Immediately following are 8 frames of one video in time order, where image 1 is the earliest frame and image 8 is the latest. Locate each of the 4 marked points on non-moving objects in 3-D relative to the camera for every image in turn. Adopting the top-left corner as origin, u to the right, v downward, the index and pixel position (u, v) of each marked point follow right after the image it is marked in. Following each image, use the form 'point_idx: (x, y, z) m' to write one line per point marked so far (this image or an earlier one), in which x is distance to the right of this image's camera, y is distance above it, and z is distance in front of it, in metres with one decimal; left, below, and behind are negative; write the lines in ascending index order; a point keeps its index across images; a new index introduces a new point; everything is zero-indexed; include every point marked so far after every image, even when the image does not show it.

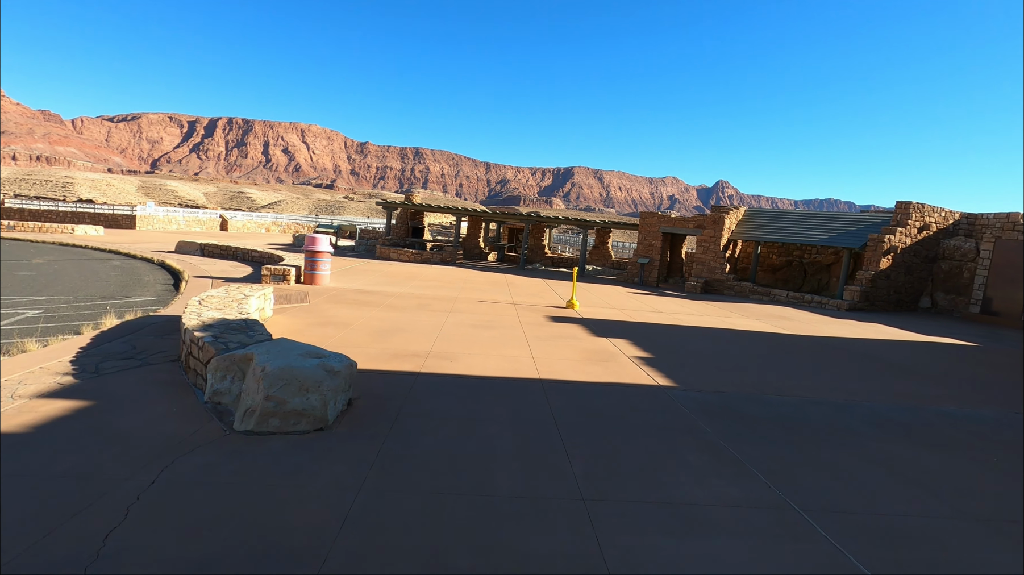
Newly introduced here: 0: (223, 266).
0: (-8.2, +0.6, +15.0) m
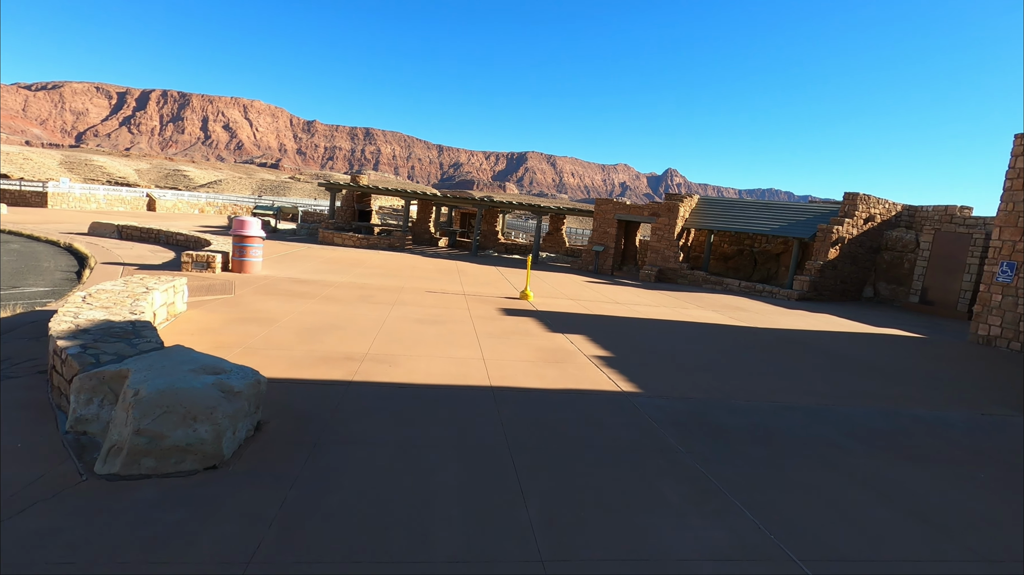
0: (-9.4, +0.9, +13.5) m
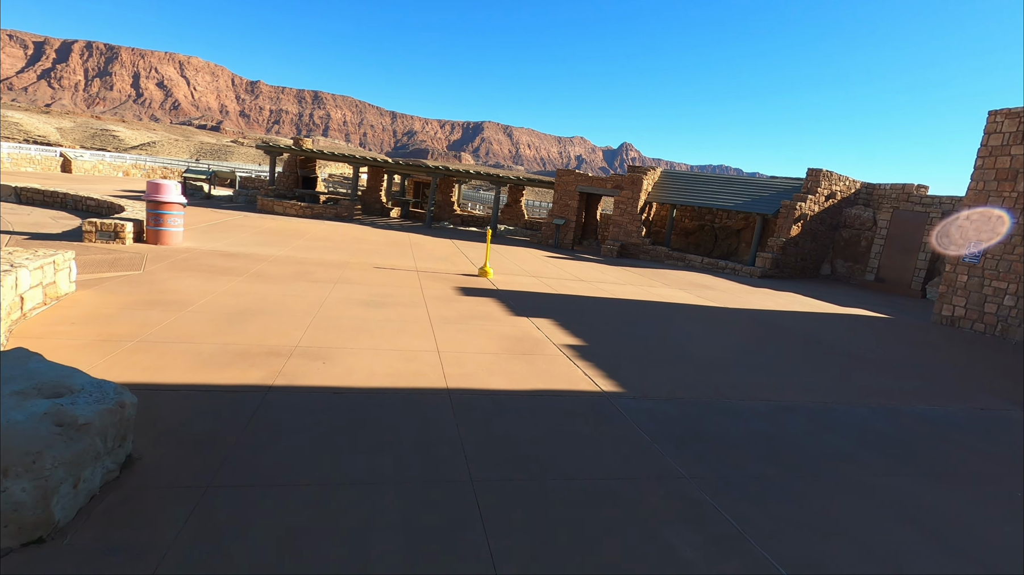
0: (-10.4, +1.5, +11.7) m
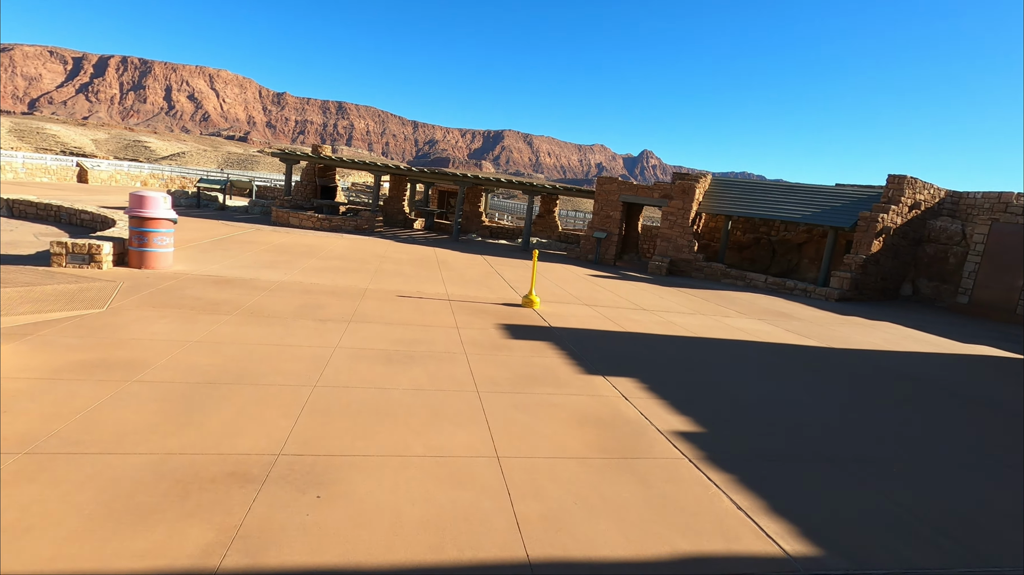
0: (-9.5, +1.0, +10.3) m
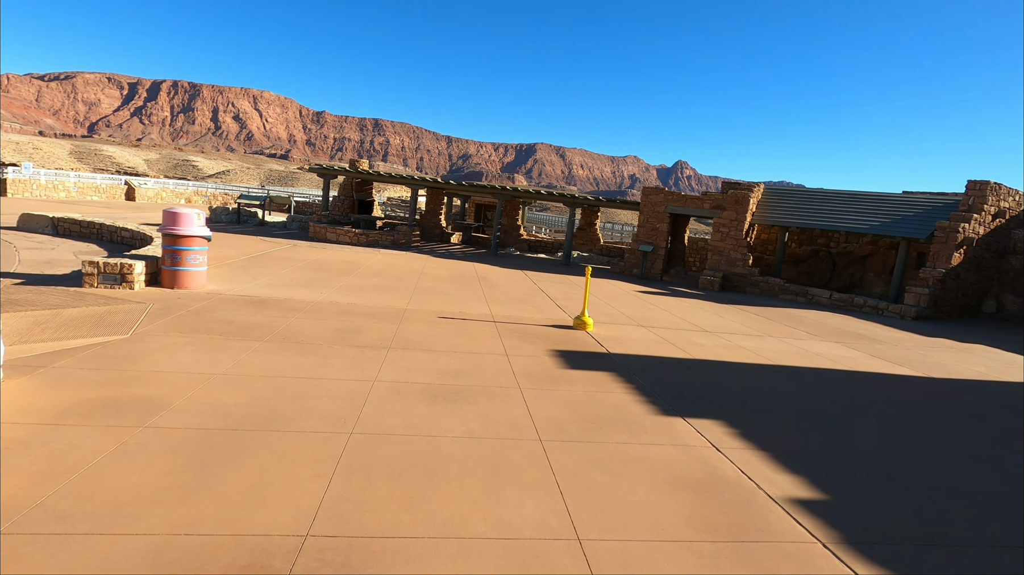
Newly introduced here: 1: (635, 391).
0: (-8.7, +0.7, +10.2) m
1: (+1.2, -1.0, +5.0) m
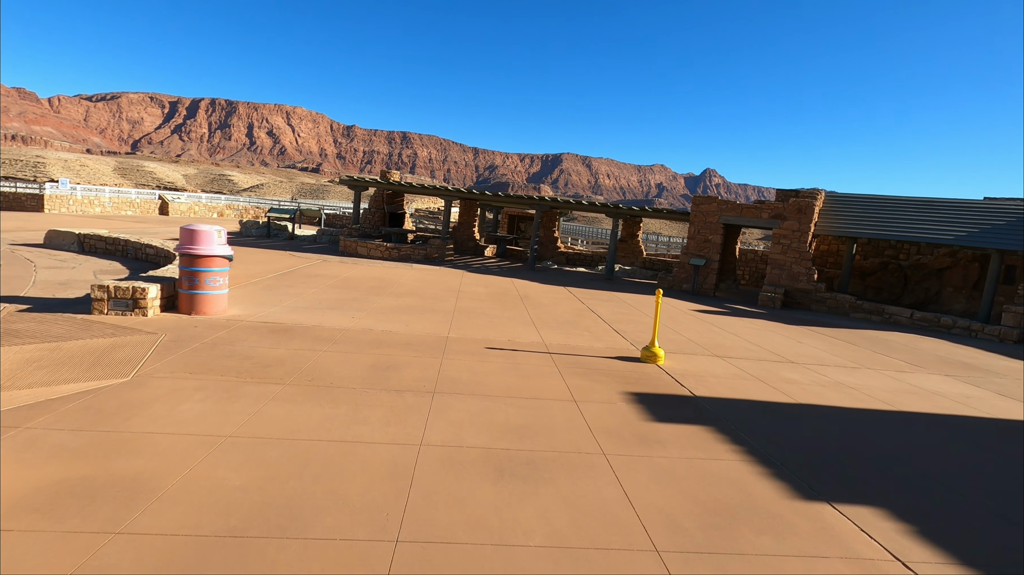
0: (-7.8, +0.3, +9.6) m
1: (+1.8, -1.3, +3.9) m
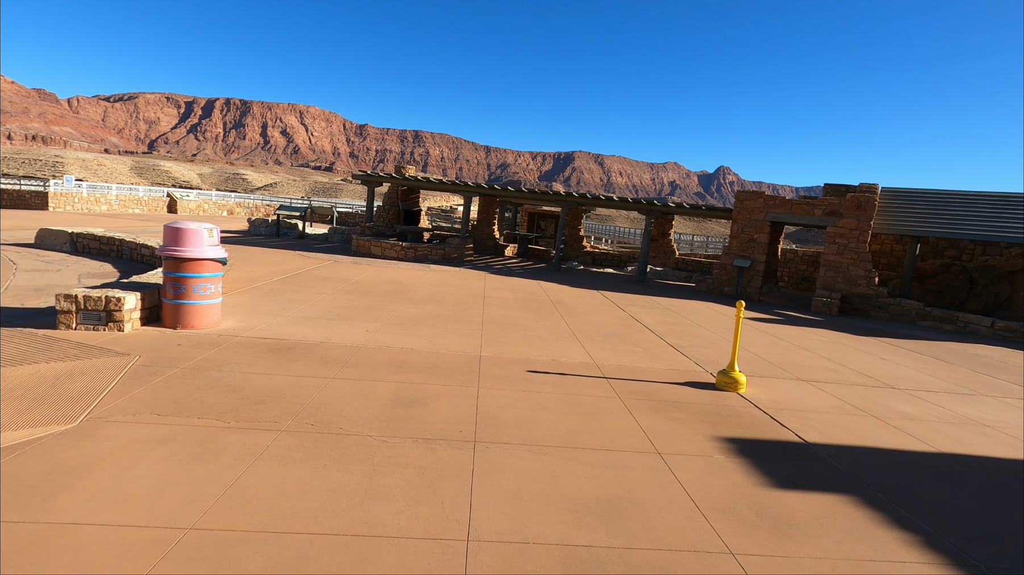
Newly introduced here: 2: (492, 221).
0: (-7.3, +0.2, +8.6) m
1: (+2.2, -1.4, +2.7) m
2: (-0.8, +2.4, +19.4) m
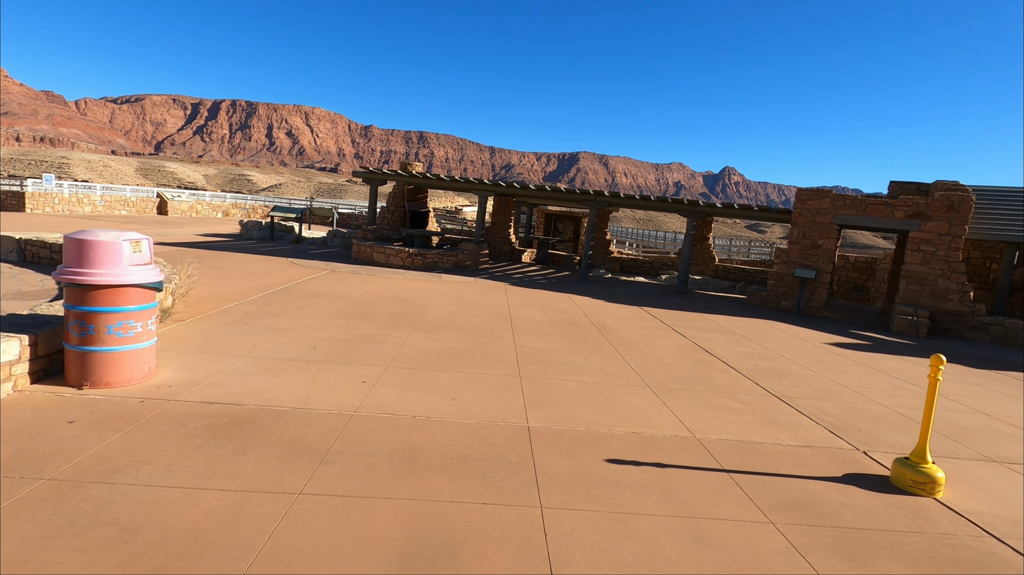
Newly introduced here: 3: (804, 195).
0: (-6.8, -0.1, +6.8) m
1: (+2.6, -1.7, +0.8) m
2: (-0.2, +2.1, +17.6) m
3: (+6.5, +2.1, +11.9) m
